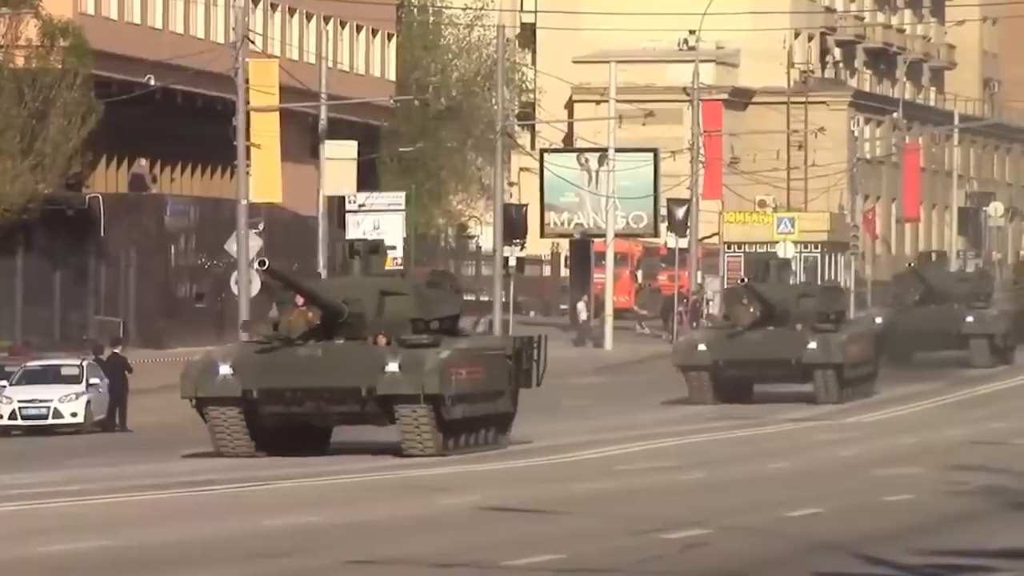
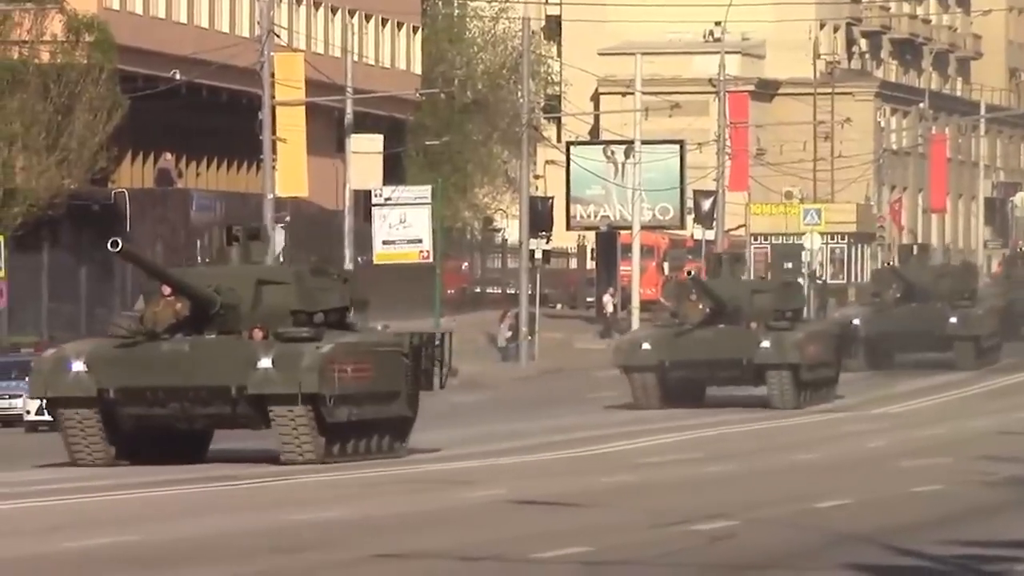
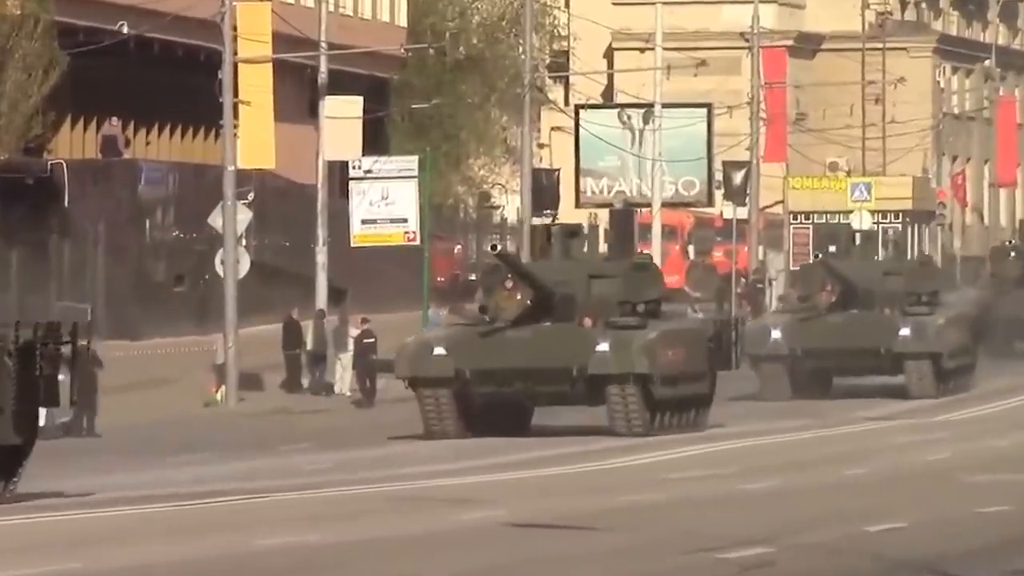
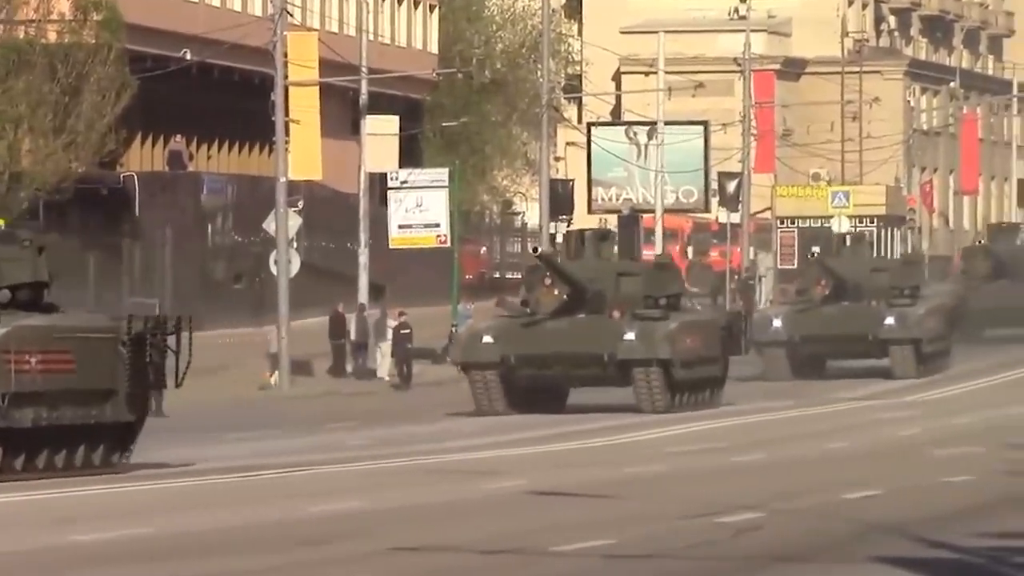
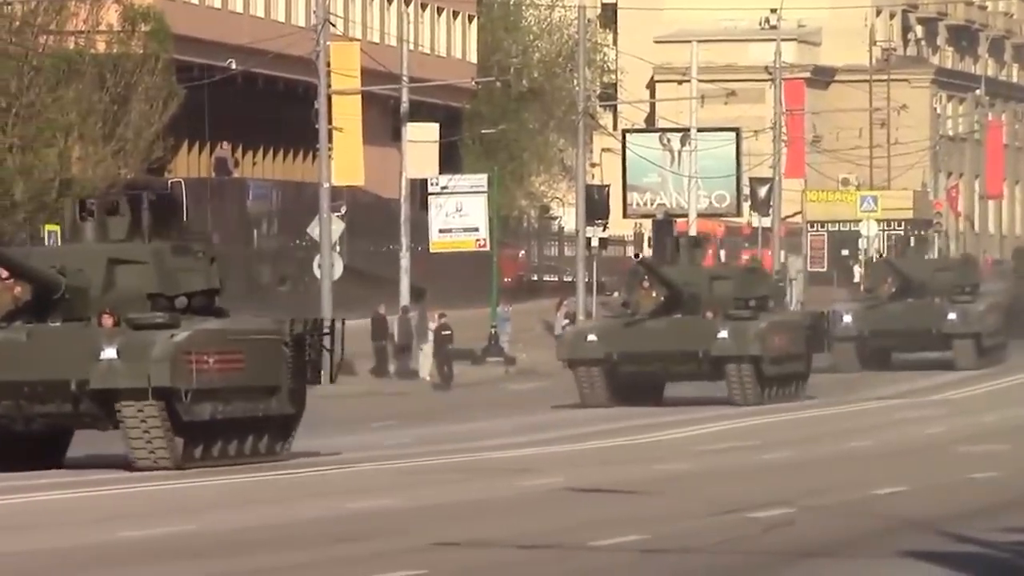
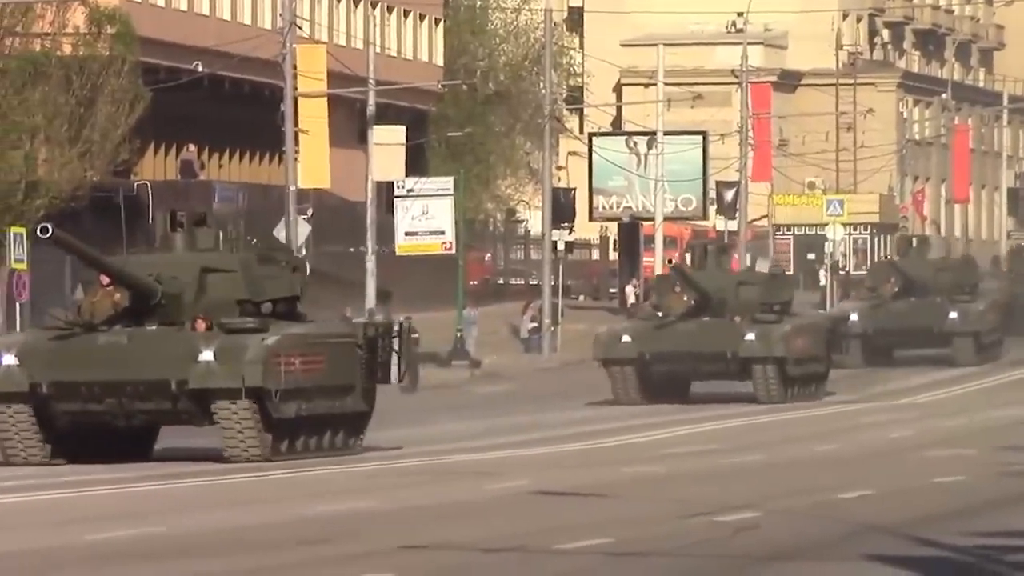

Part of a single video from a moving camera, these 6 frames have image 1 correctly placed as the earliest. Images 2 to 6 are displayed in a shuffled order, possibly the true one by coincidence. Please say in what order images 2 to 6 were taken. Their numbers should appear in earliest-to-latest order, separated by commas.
2, 6, 5, 4, 3
